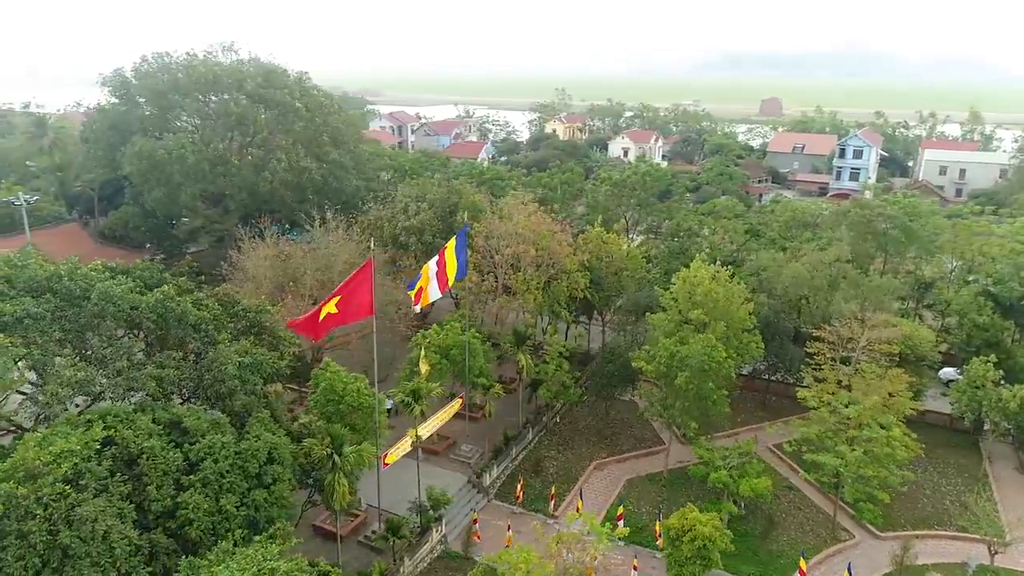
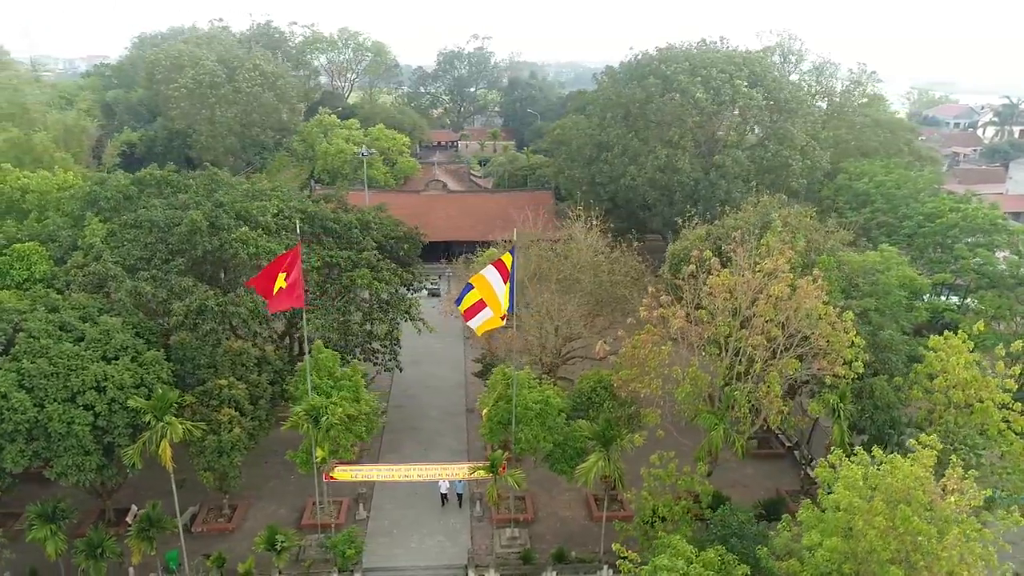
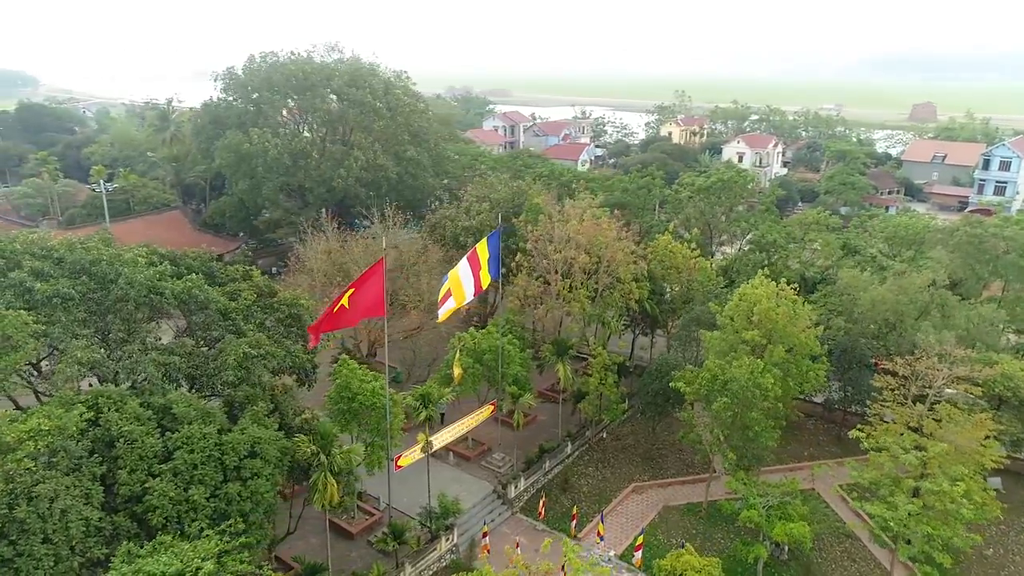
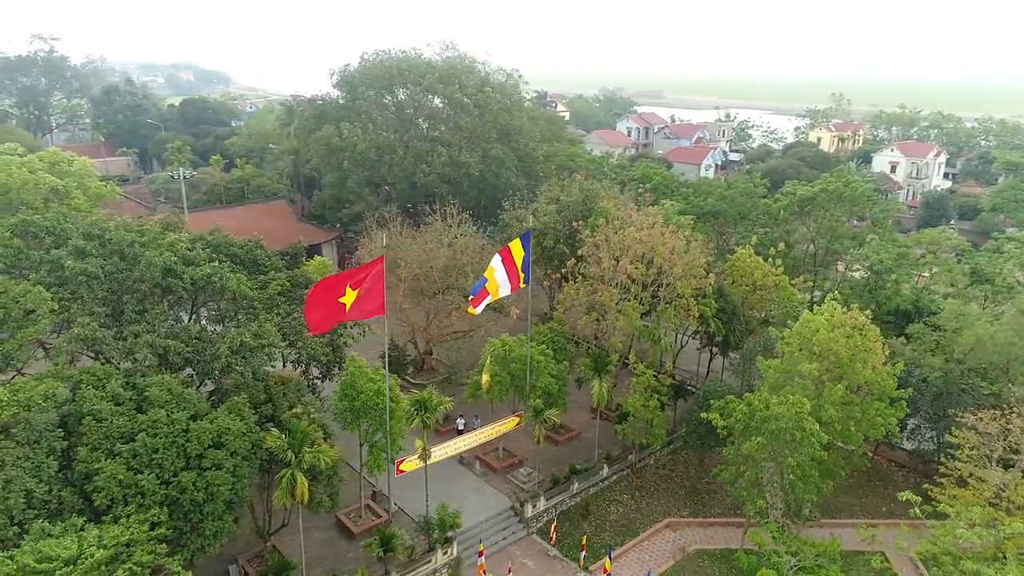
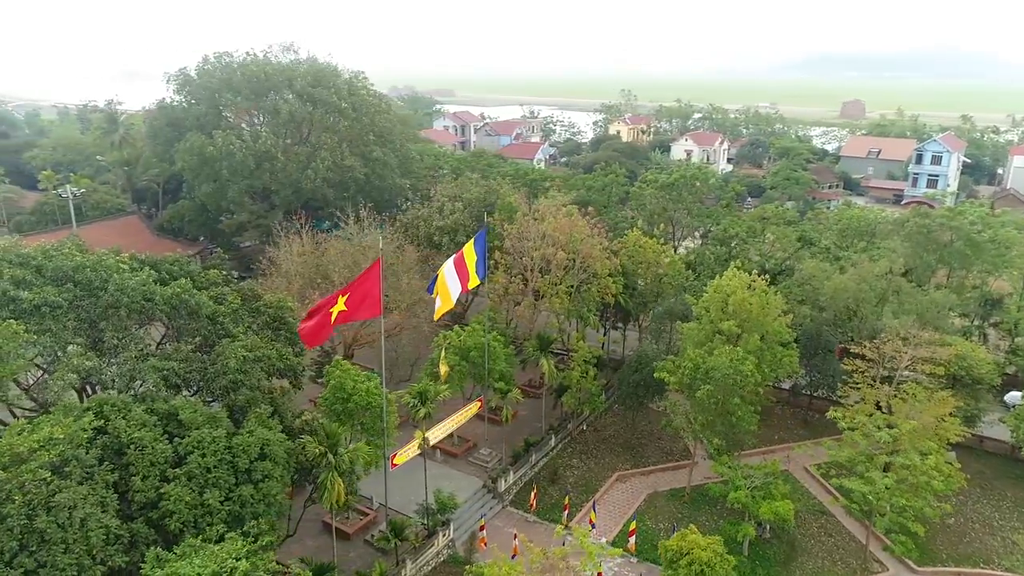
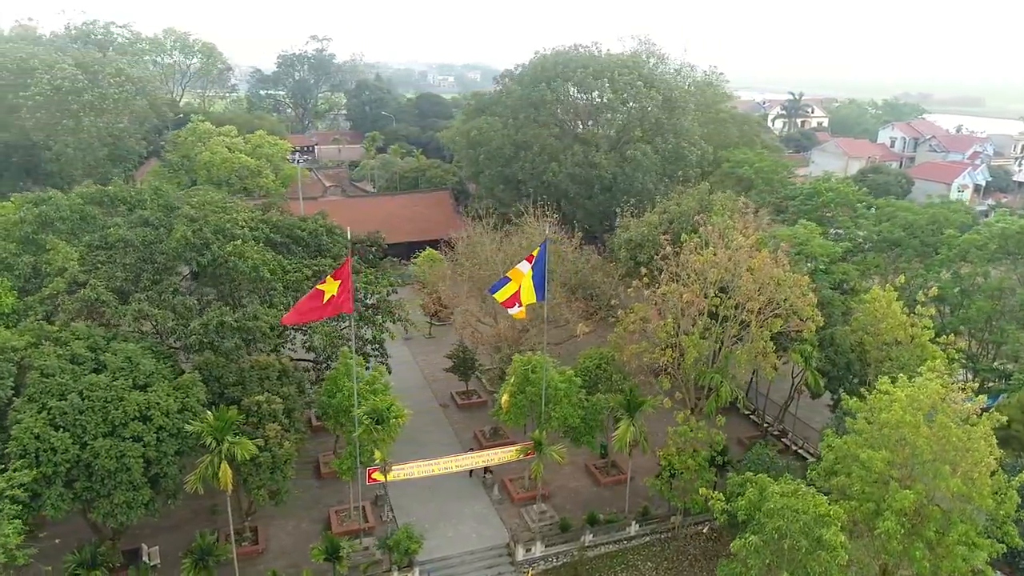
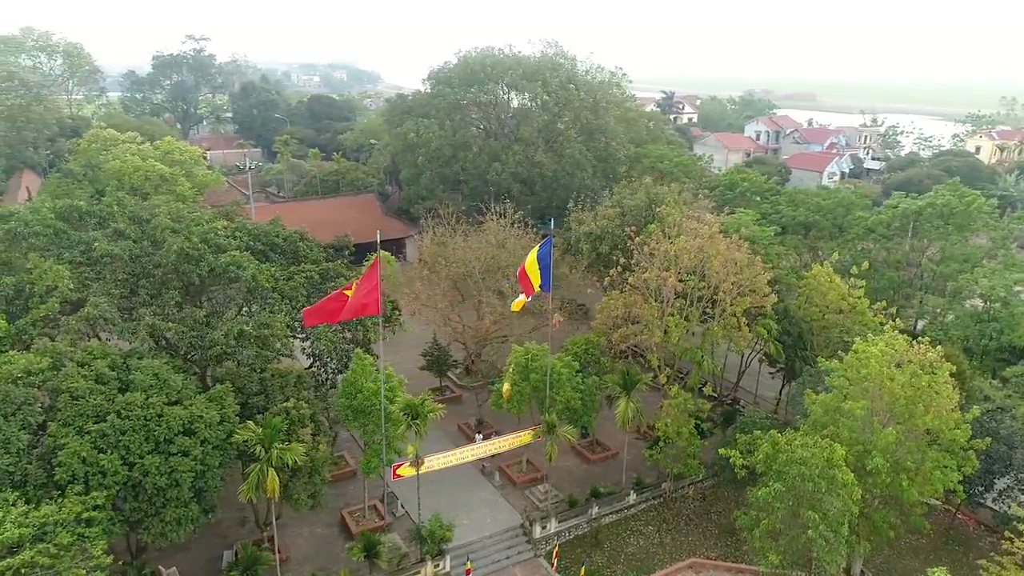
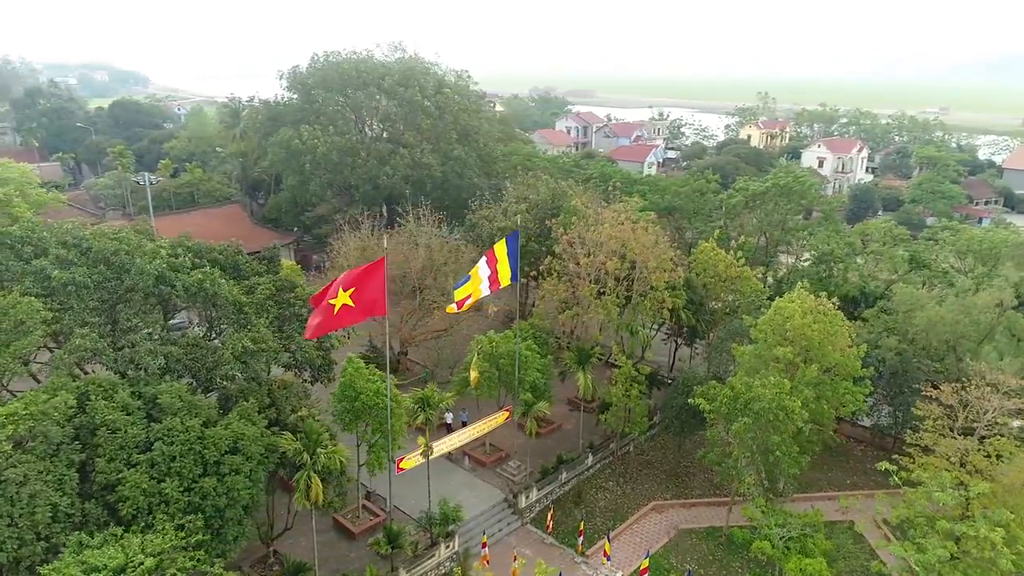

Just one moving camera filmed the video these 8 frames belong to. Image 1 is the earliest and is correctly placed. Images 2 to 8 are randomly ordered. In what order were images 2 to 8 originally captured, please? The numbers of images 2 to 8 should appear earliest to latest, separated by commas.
5, 3, 8, 4, 7, 6, 2
